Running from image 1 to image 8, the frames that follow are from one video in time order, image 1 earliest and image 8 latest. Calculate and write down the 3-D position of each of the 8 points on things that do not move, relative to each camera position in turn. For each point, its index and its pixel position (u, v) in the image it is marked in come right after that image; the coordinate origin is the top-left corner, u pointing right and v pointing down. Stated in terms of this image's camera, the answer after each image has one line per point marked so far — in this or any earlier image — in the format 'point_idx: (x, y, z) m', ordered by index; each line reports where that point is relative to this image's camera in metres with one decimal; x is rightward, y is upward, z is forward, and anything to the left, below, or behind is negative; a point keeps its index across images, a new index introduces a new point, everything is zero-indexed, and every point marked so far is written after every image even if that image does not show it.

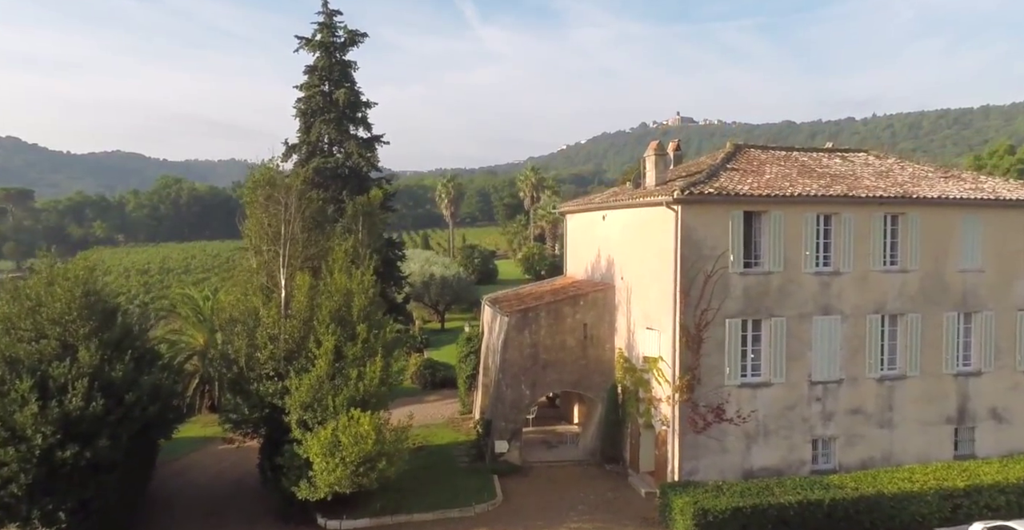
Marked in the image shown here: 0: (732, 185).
0: (+5.5, +2.0, +20.0) m
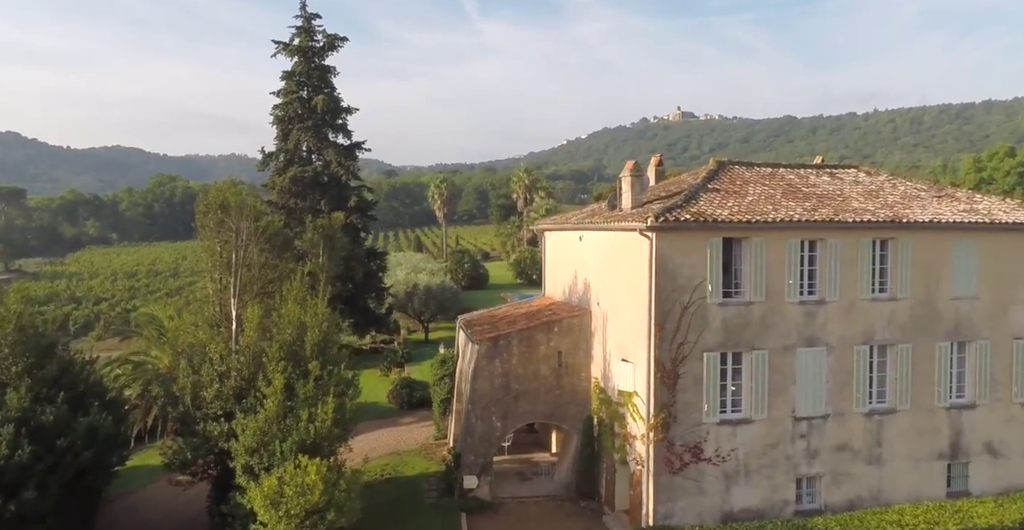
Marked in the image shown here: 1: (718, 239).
0: (+4.7, +1.3, +18.9) m
1: (+4.7, +0.6, +18.2) m
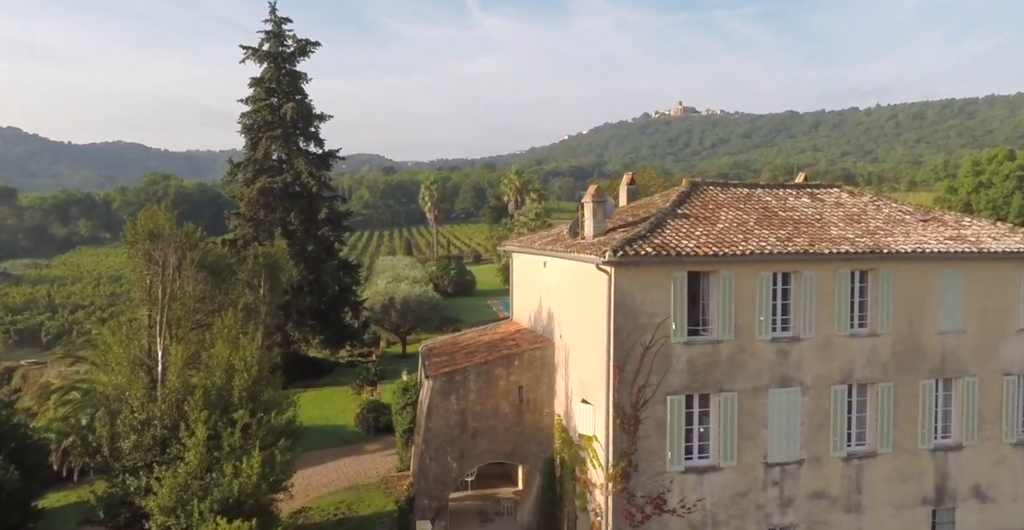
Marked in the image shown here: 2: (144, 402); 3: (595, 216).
0: (+3.6, +0.6, +17.6) m
1: (+3.7, -0.2, +16.9) m
2: (-7.4, -2.7, +15.9) m
3: (+2.0, +1.2, +18.6) m
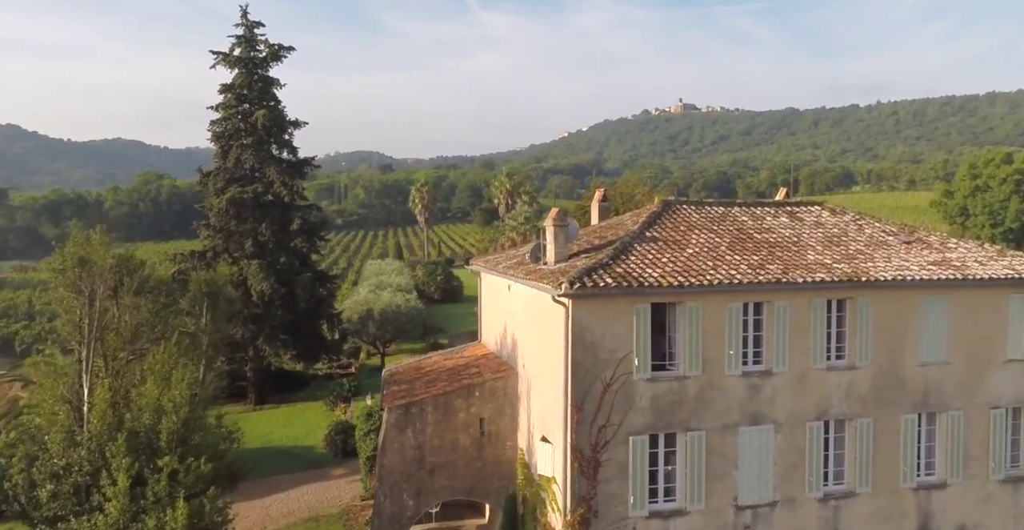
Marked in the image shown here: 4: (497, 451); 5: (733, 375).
0: (+2.7, -0.1, +16.5) m
1: (+2.7, -0.8, +15.8) m
2: (-8.3, -3.4, +14.9) m
3: (+1.0, +0.5, +17.6) m
4: (-0.4, -4.5, +19.3) m
5: (+4.6, -2.3, +16.4) m
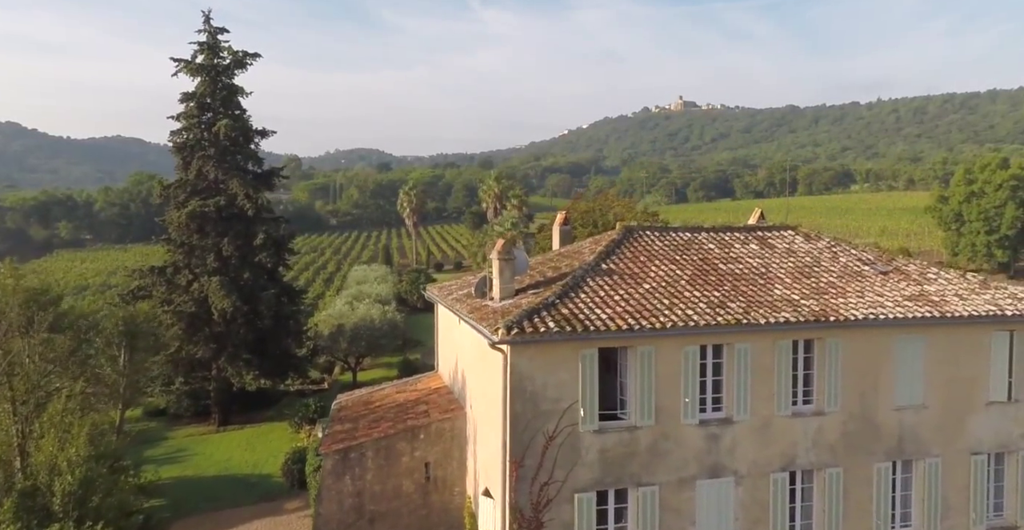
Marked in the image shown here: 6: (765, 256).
0: (+1.5, -0.8, +15.2) m
1: (+1.5, -1.6, +14.5) m
2: (-9.5, -4.1, +13.6) m
3: (-0.2, -0.2, +16.3) m
4: (-1.6, -5.3, +18.0) m
5: (+3.4, -3.0, +15.1) m
6: (+6.0, +0.2, +19.0) m
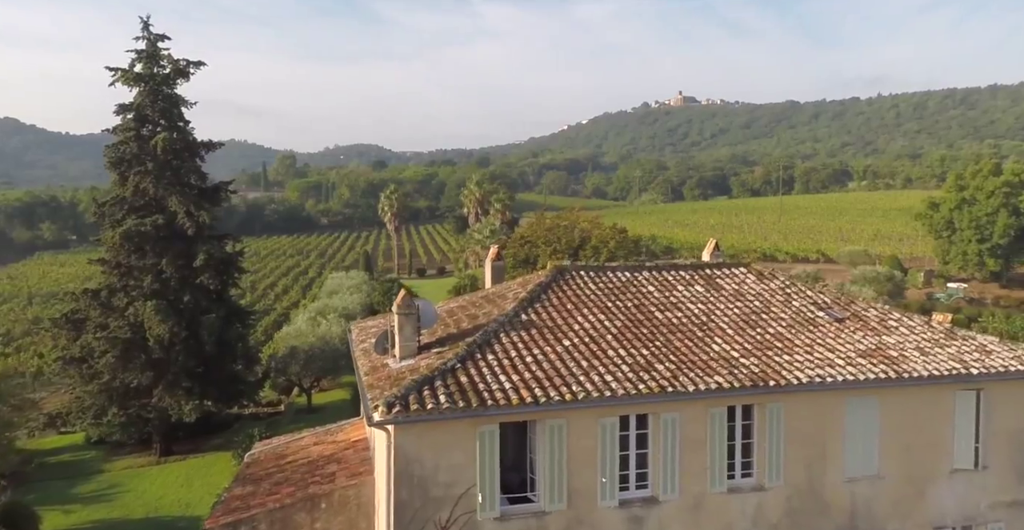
0: (-0.3, -1.8, +13.3) m
1: (-0.3, -2.6, +12.7) m
2: (-11.3, -5.1, +11.7) m
3: (-2.0, -1.2, +14.4) m
4: (-3.3, -6.2, +16.2) m
5: (+1.6, -4.0, +13.3) m
6: (+4.2, -0.8, +17.1) m
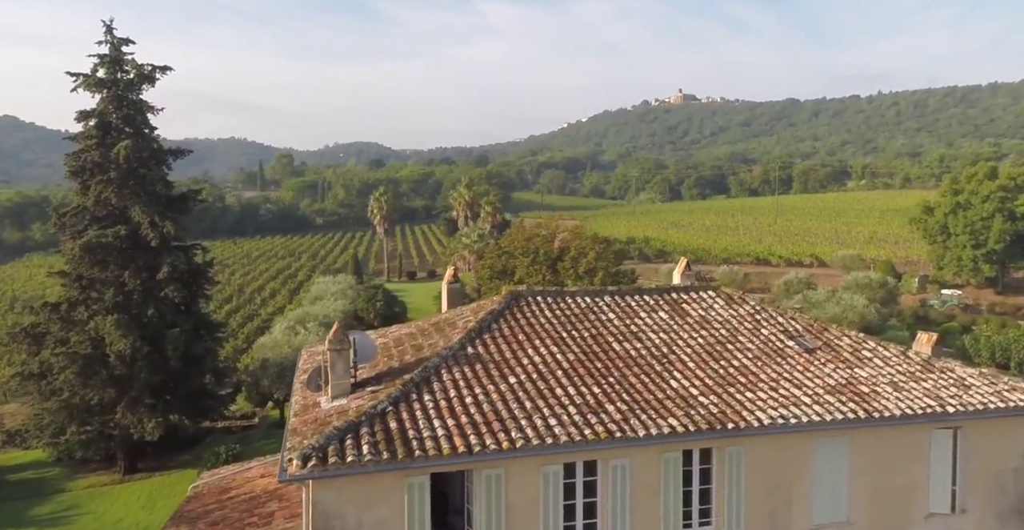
0: (-1.3, -2.4, +12.3) m
1: (-1.3, -3.1, +11.6) m
2: (-12.3, -5.7, +10.7) m
3: (-3.0, -1.7, +13.4) m
4: (-4.4, -6.8, +15.2) m
5: (+0.6, -4.6, +12.3) m
6: (+3.2, -1.3, +16.1) m
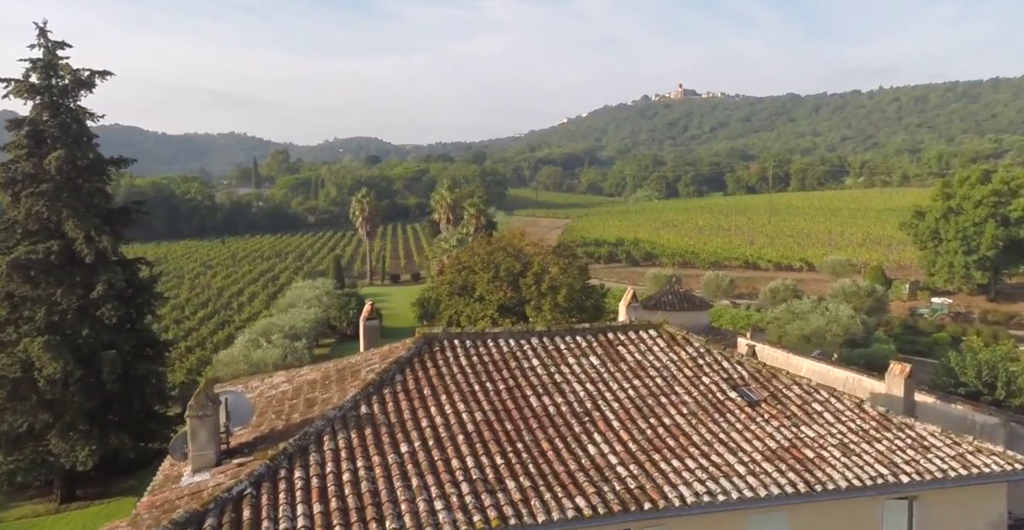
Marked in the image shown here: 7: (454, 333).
0: (-3.0, -3.1, +10.6) m
1: (-2.9, -3.9, +9.9) m
2: (-14.0, -6.5, +9.1) m
3: (-4.6, -2.5, +11.7) m
4: (-6.0, -7.5, +13.5) m
5: (-1.0, -5.3, +10.6) m
6: (+1.6, -2.1, +14.4) m
7: (-1.1, -1.3, +15.1) m
